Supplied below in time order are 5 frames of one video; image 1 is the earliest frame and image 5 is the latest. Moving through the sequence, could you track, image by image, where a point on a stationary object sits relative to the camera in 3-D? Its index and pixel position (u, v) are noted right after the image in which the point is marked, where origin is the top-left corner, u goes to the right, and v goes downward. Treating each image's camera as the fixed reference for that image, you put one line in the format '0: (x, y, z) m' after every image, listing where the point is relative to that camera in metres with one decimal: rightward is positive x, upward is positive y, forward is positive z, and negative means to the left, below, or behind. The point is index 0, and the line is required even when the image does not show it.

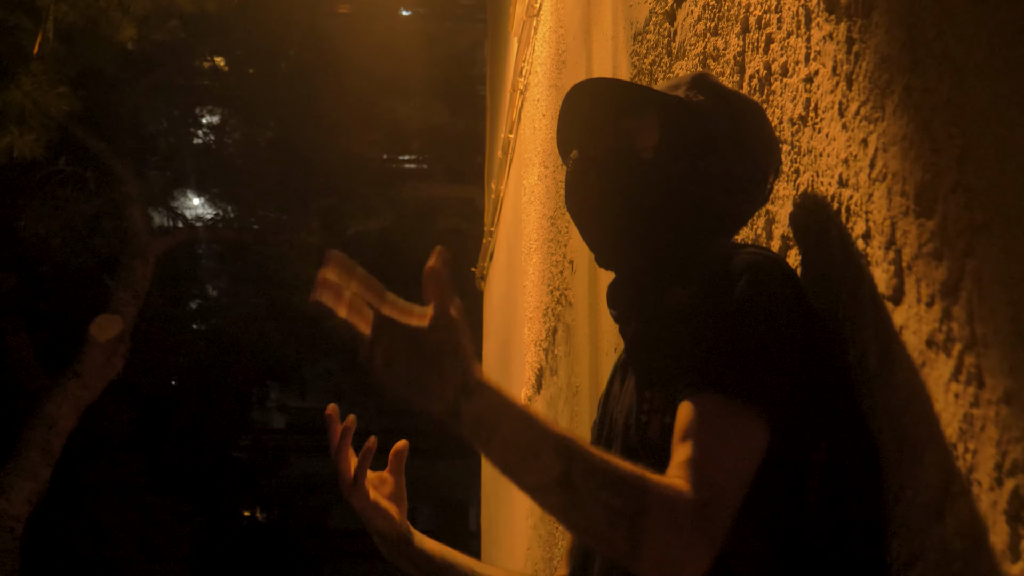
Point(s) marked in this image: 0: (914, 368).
0: (+0.3, -0.1, +0.9) m
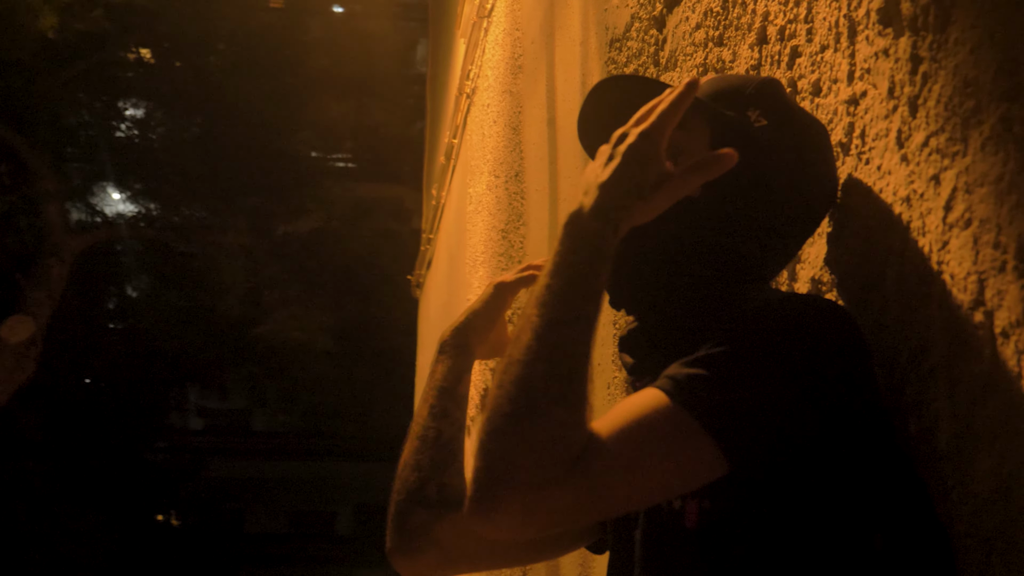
0: (+0.3, -0.1, +0.7) m
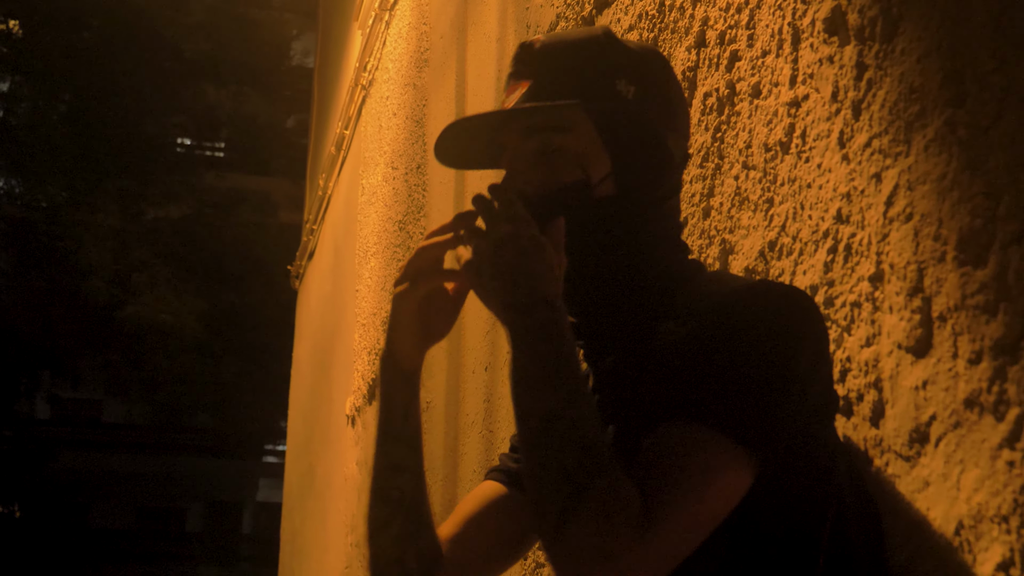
0: (+0.3, -0.1, +0.8) m
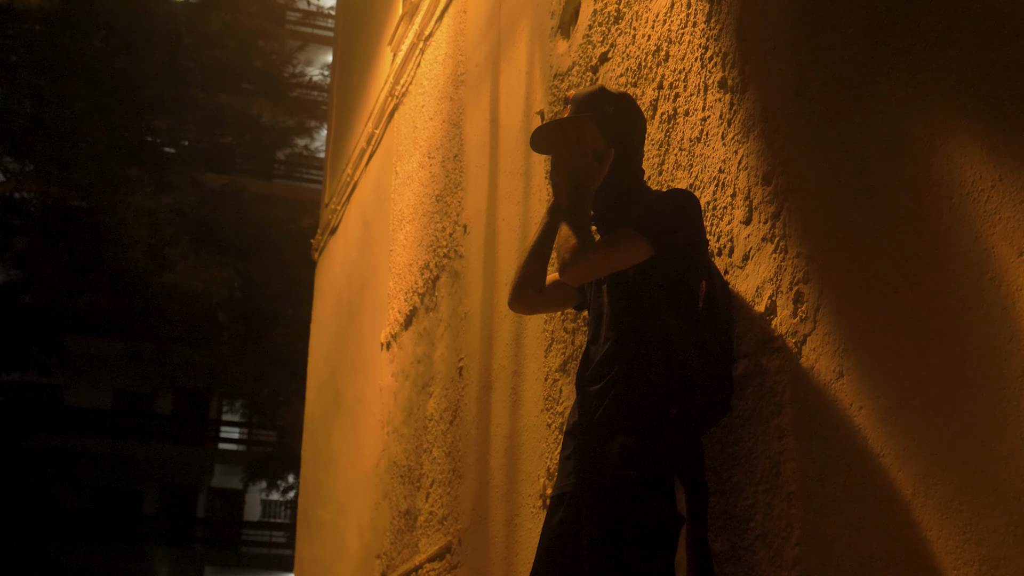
0: (+0.4, +0.1, +2.0) m
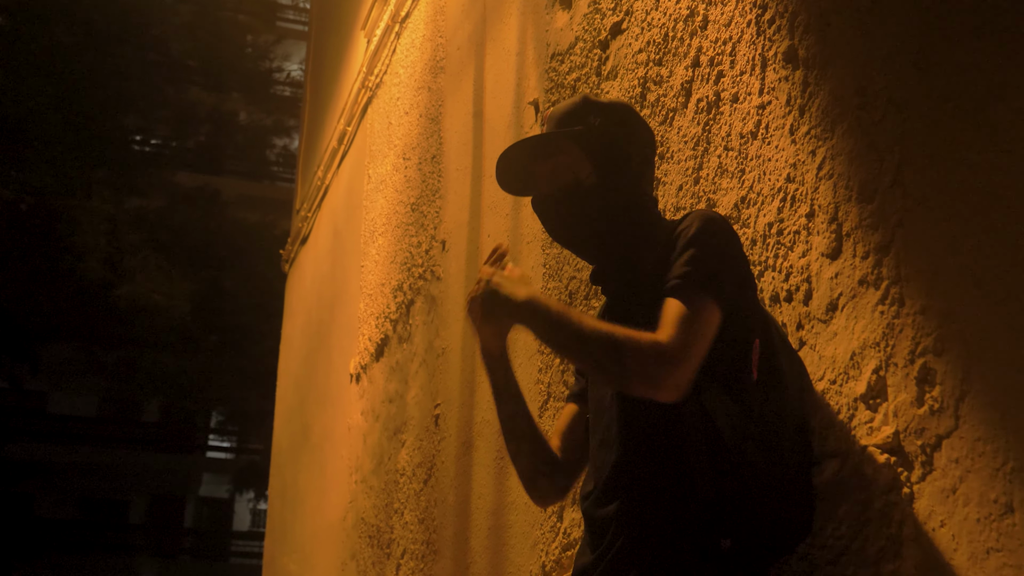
0: (+0.4, 0.0, +1.4) m
